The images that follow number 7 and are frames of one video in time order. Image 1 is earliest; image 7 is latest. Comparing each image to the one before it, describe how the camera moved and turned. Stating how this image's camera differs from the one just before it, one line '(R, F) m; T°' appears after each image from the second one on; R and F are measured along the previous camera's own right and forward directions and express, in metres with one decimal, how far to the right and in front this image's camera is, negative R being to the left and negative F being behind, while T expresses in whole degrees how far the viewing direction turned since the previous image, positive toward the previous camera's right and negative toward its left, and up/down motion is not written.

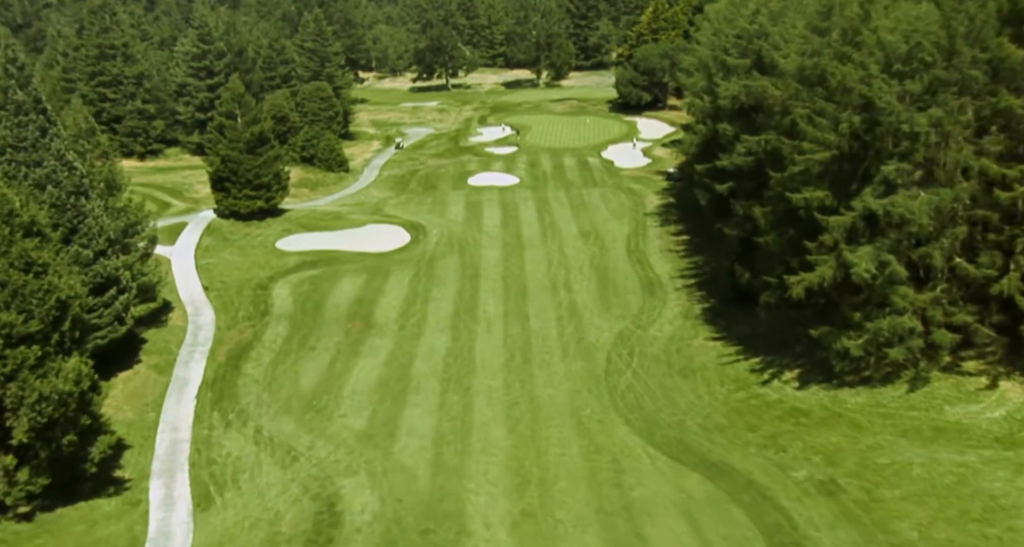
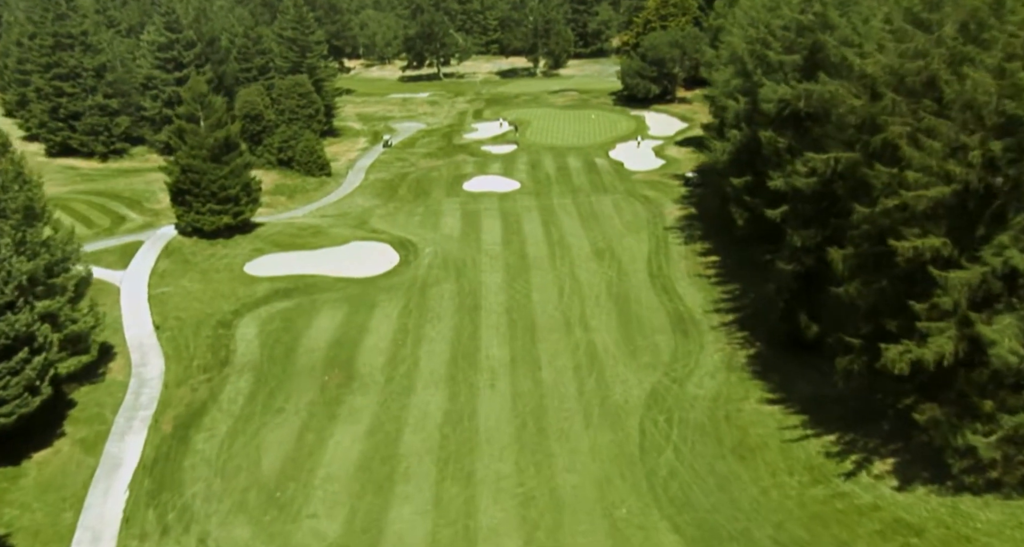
(-0.6, +6.0) m; +1°
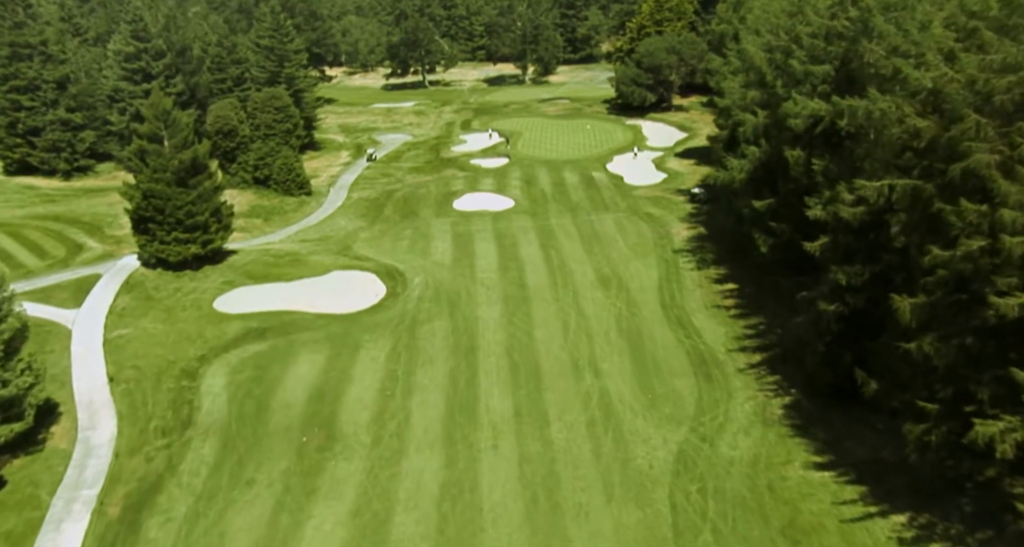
(-0.6, +3.7) m; +1°
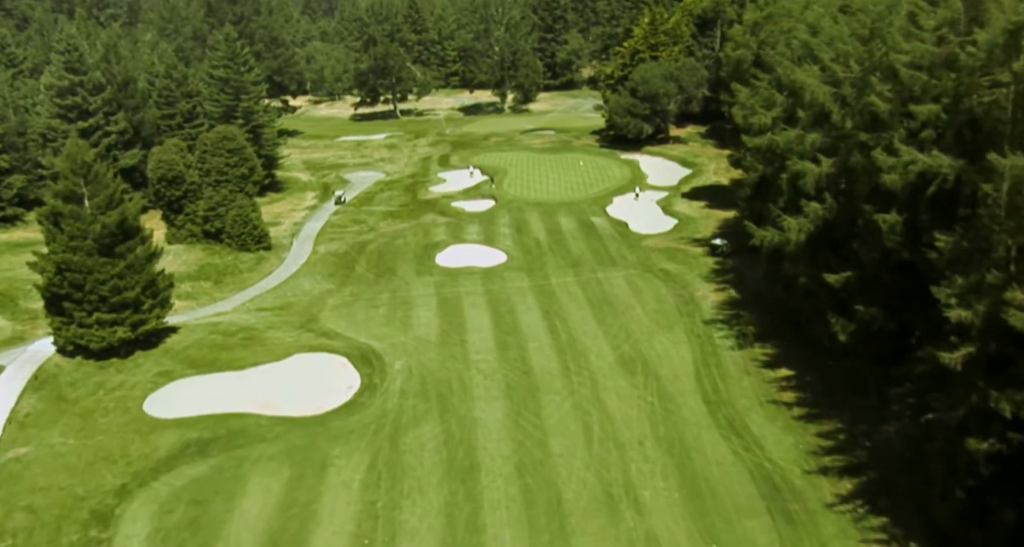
(-1.2, +6.8) m; +2°
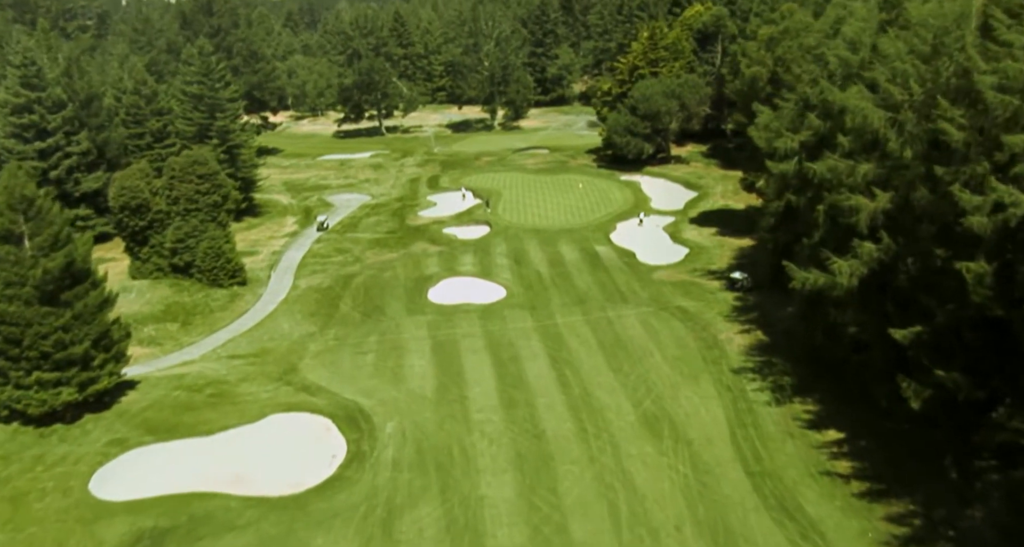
(-0.8, +3.9) m; +1°
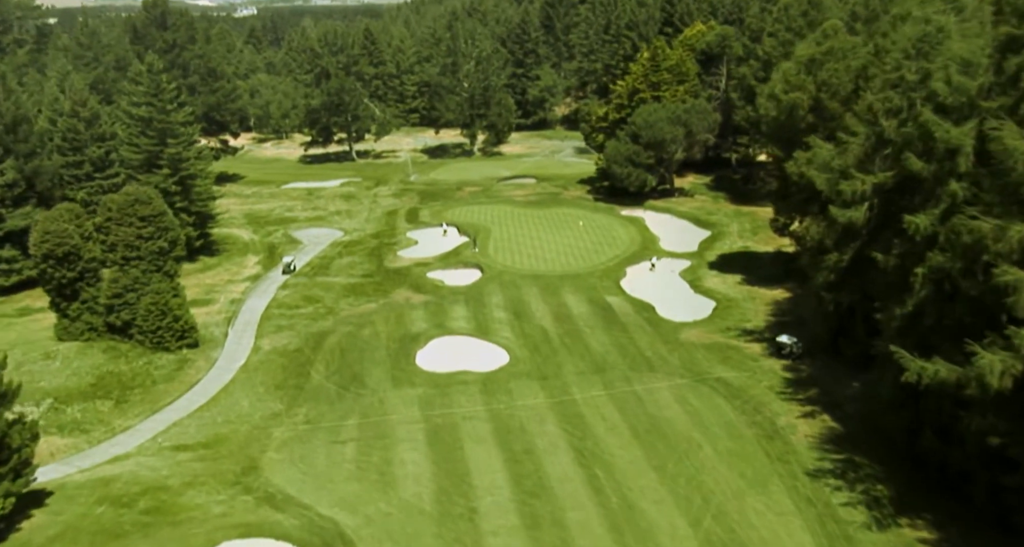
(-1.7, +6.3) m; +3°
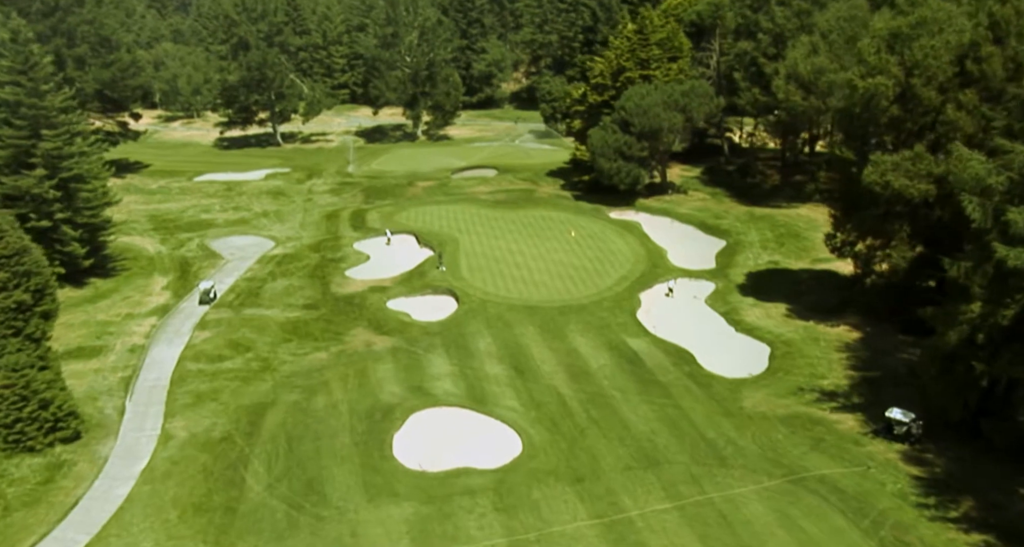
(-2.8, +9.6) m; +5°
